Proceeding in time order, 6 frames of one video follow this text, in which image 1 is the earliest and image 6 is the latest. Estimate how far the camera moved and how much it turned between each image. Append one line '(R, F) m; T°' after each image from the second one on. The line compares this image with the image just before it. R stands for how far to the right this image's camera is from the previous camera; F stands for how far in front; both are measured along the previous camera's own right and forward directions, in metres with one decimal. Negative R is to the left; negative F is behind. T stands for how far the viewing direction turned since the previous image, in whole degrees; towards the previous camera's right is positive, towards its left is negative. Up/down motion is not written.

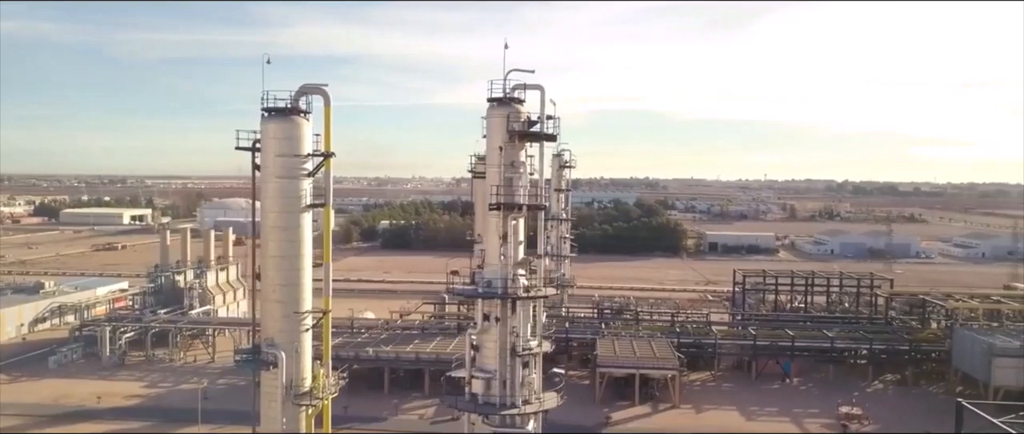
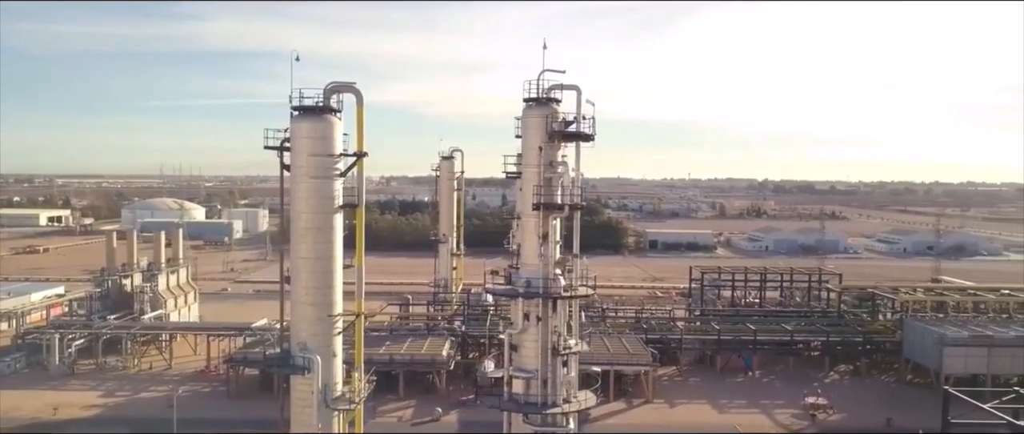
(-0.9, 0.0) m; +5°
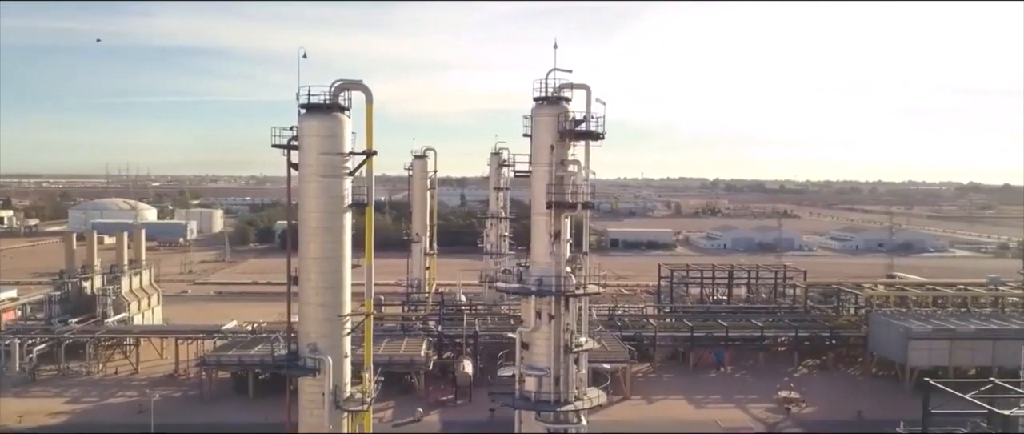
(-0.5, 0.0) m; +3°
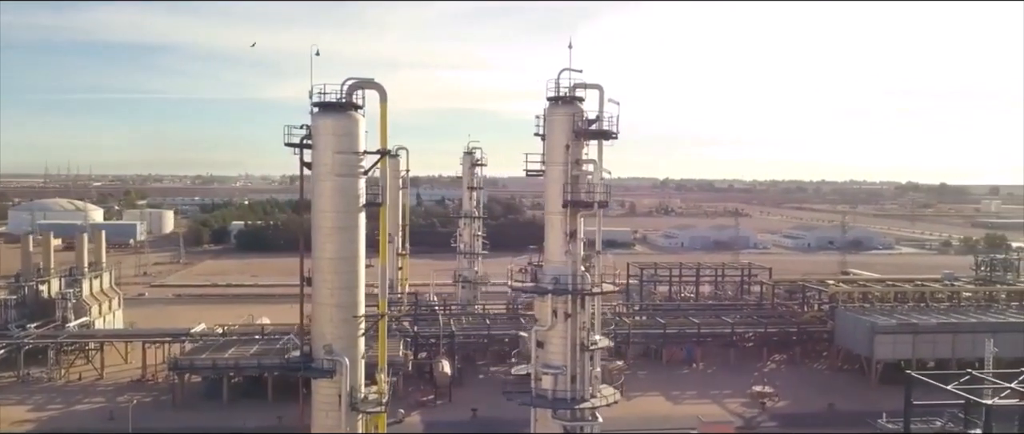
(-0.5, 0.0) m; +3°
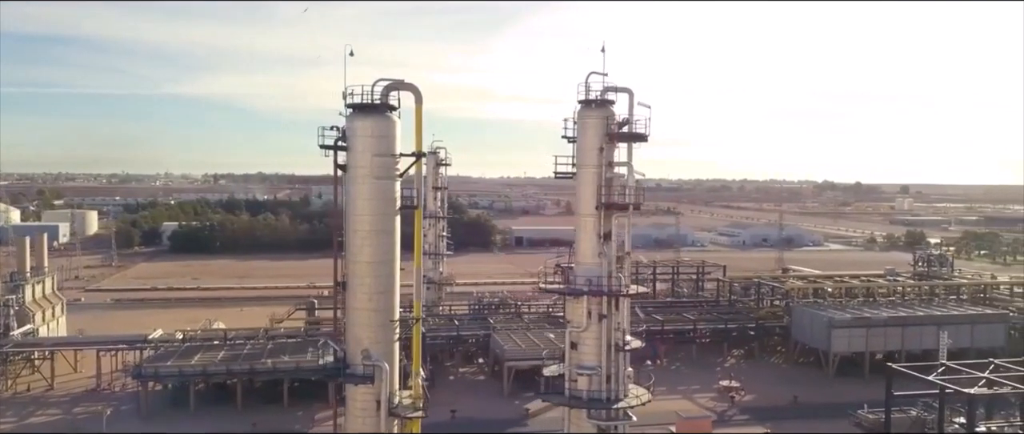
(-0.9, 0.0) m; +5°
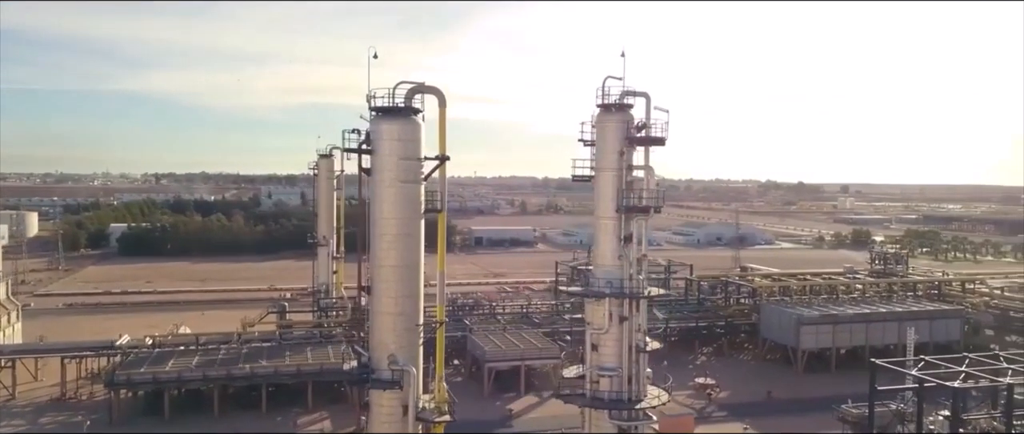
(-0.6, 0.0) m; +4°
